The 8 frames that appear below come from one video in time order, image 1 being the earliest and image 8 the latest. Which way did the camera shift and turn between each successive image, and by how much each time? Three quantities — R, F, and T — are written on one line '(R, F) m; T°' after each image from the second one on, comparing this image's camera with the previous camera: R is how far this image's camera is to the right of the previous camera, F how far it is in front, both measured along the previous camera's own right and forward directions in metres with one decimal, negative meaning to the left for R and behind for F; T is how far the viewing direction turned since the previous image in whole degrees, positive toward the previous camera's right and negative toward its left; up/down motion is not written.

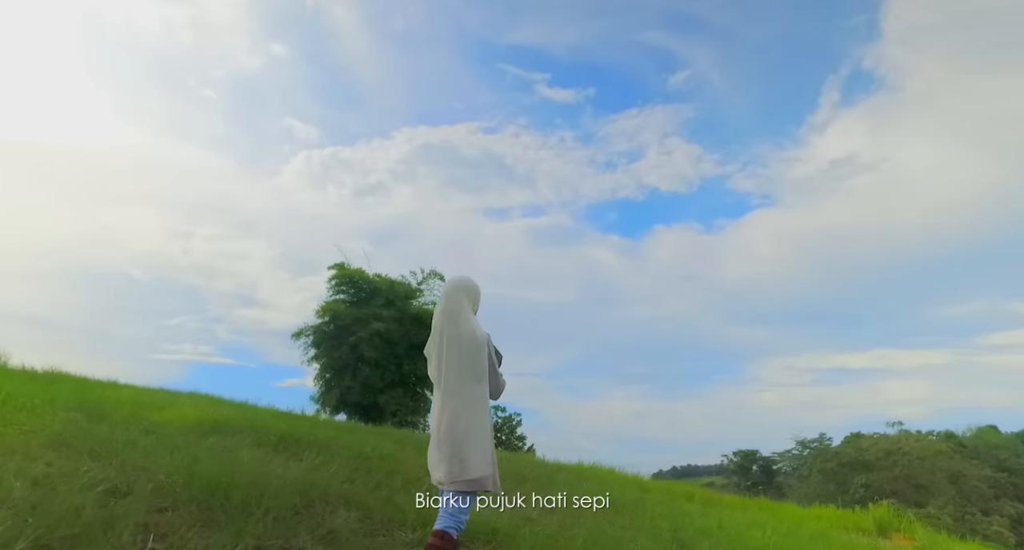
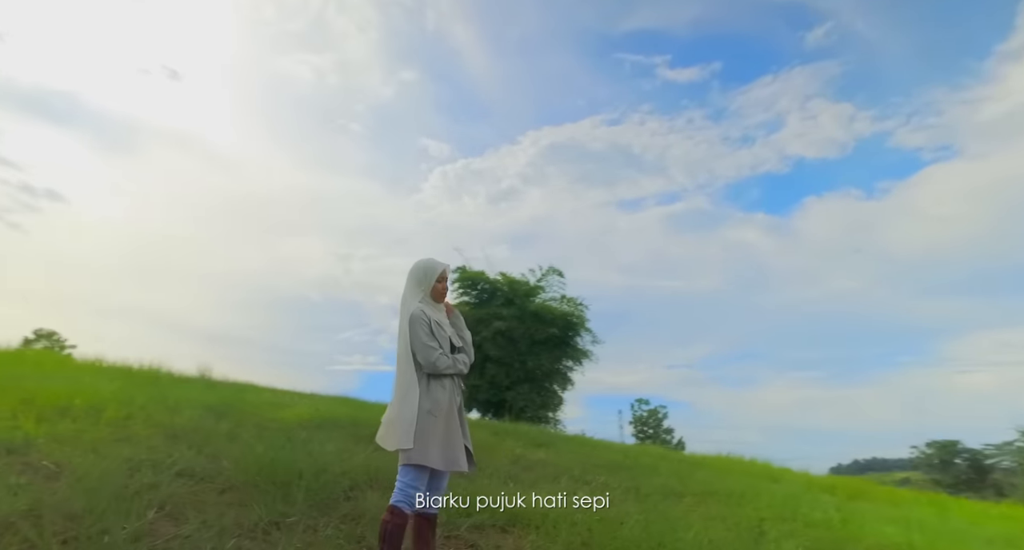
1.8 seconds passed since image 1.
(+0.6, +0.2) m; -12°
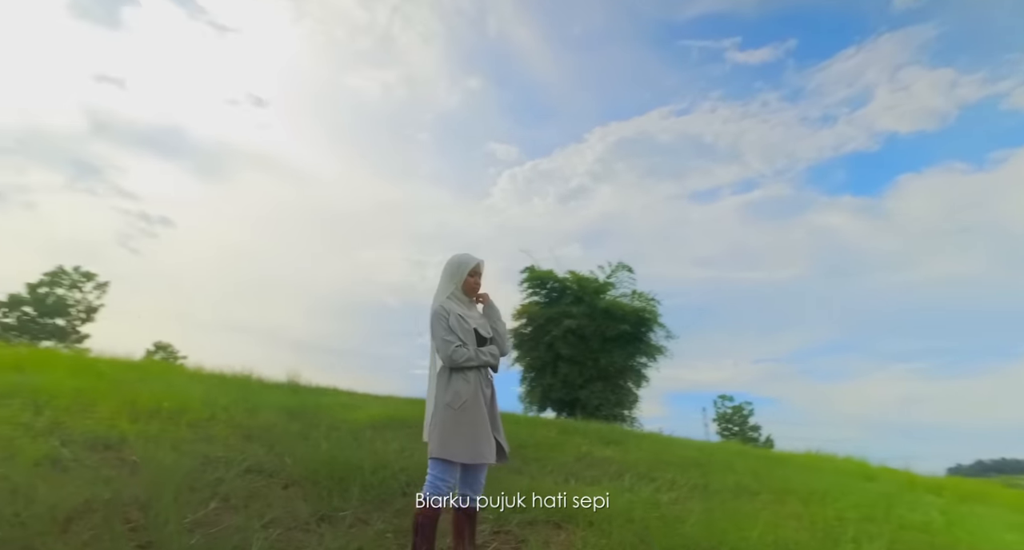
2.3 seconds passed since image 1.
(+0.1, +0.1) m; -7°
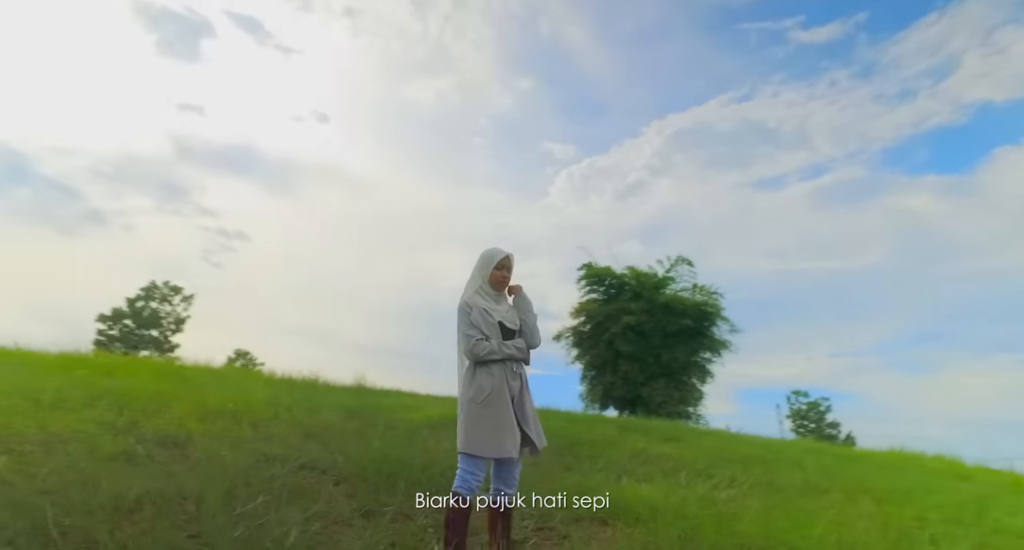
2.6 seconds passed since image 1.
(+0.1, 0.0) m; -6°
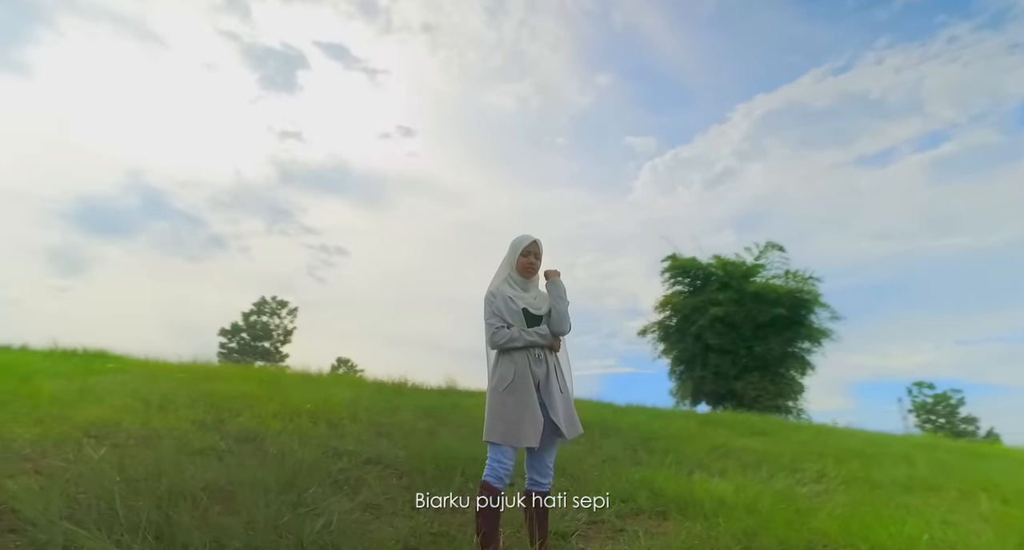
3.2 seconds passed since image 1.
(+0.2, +0.1) m; -8°
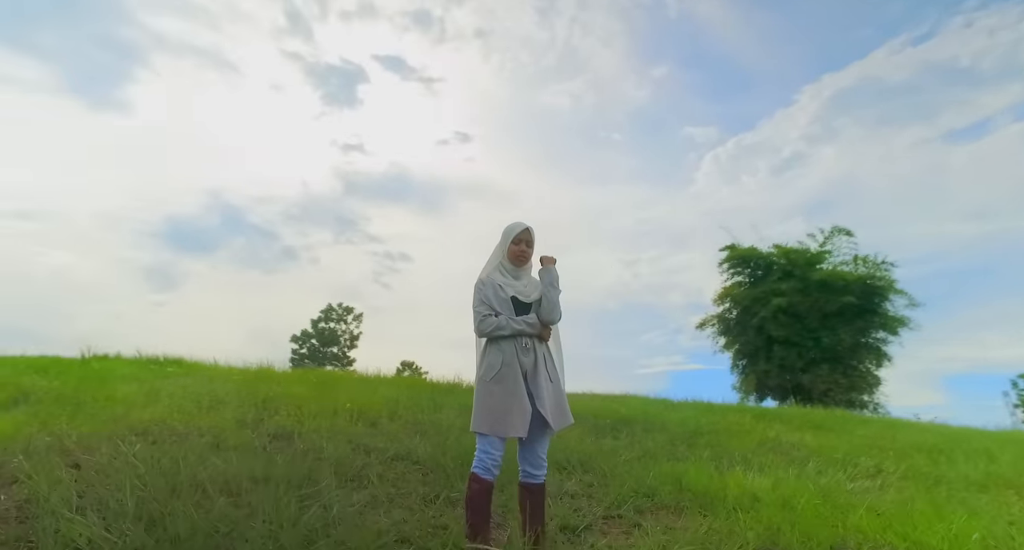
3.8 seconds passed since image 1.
(+0.2, 0.0) m; -5°
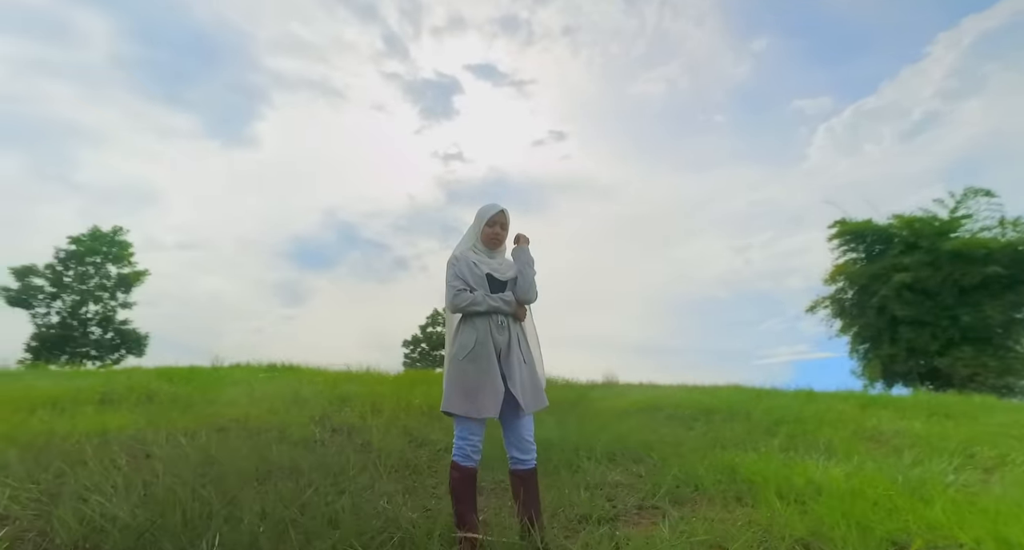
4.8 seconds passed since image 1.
(+0.4, +0.1) m; -10°
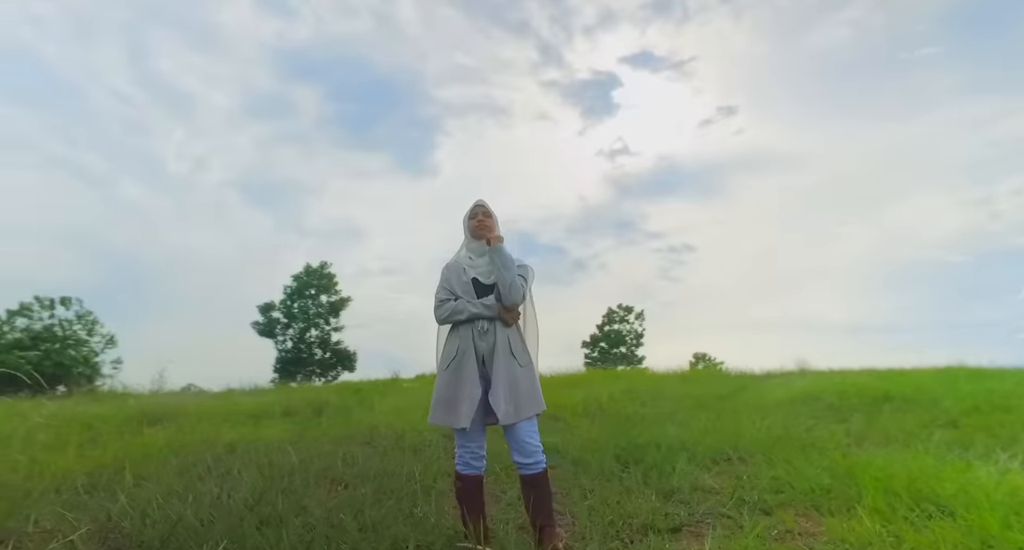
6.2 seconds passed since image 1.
(+0.5, +0.1) m; -17°
